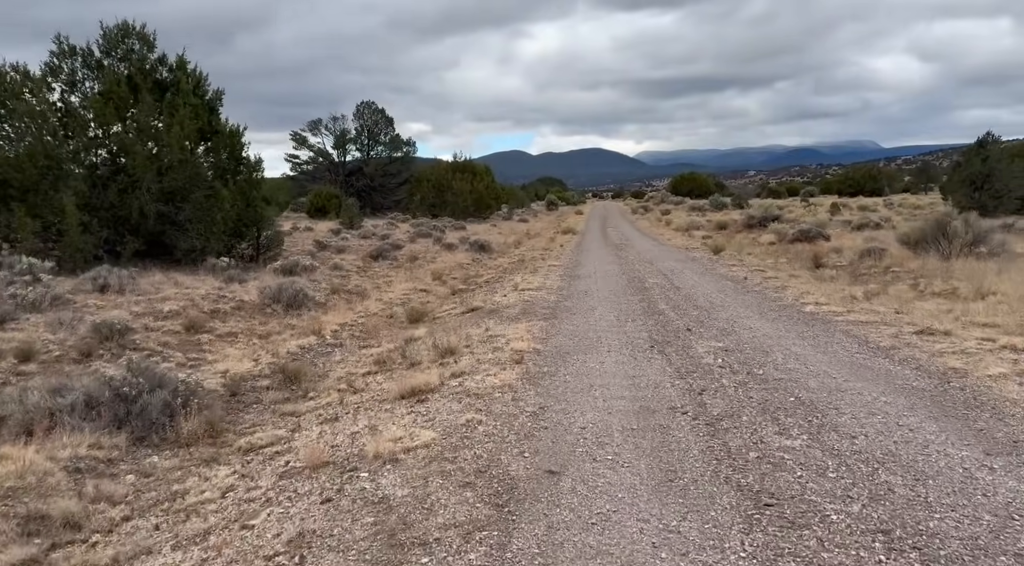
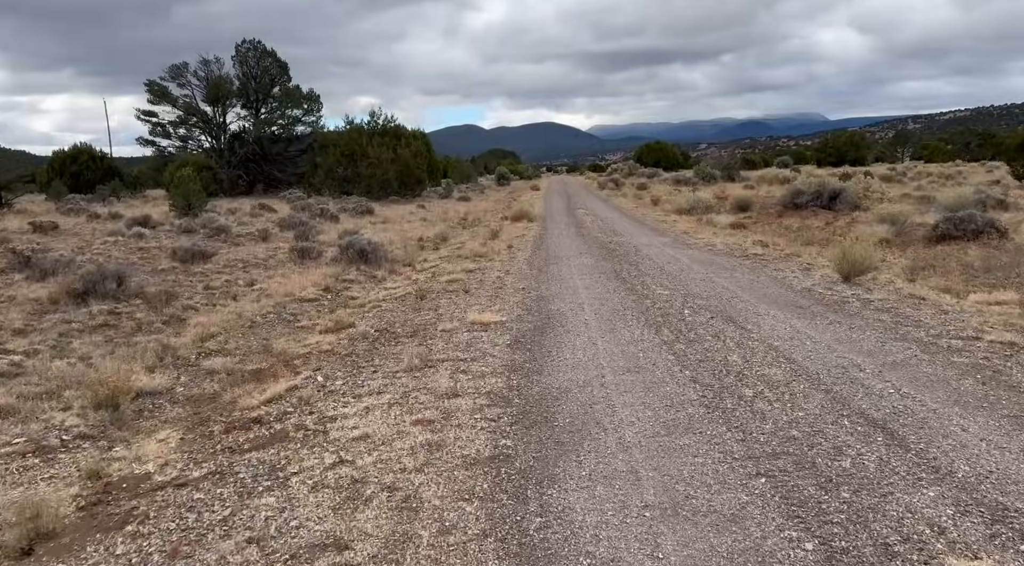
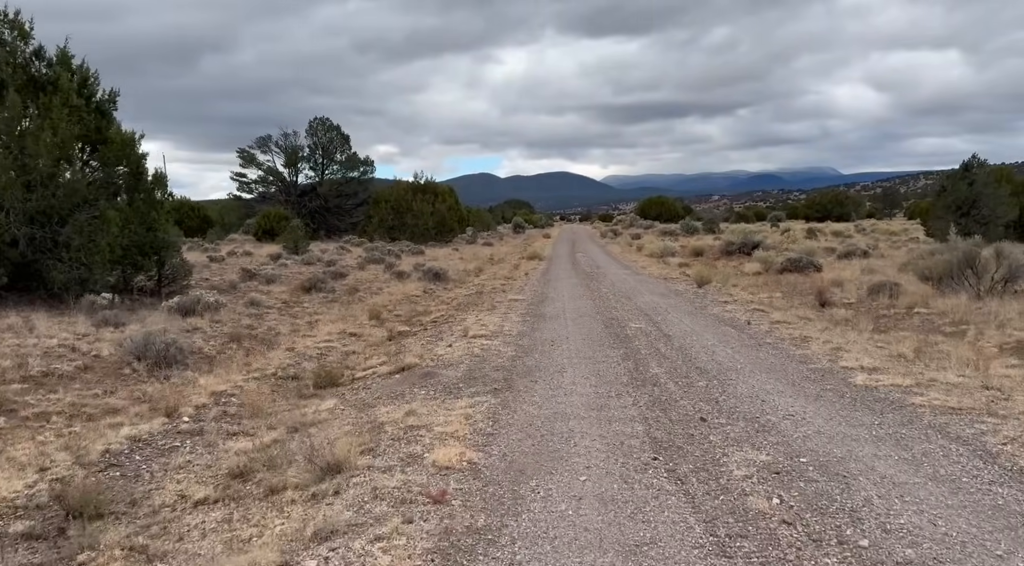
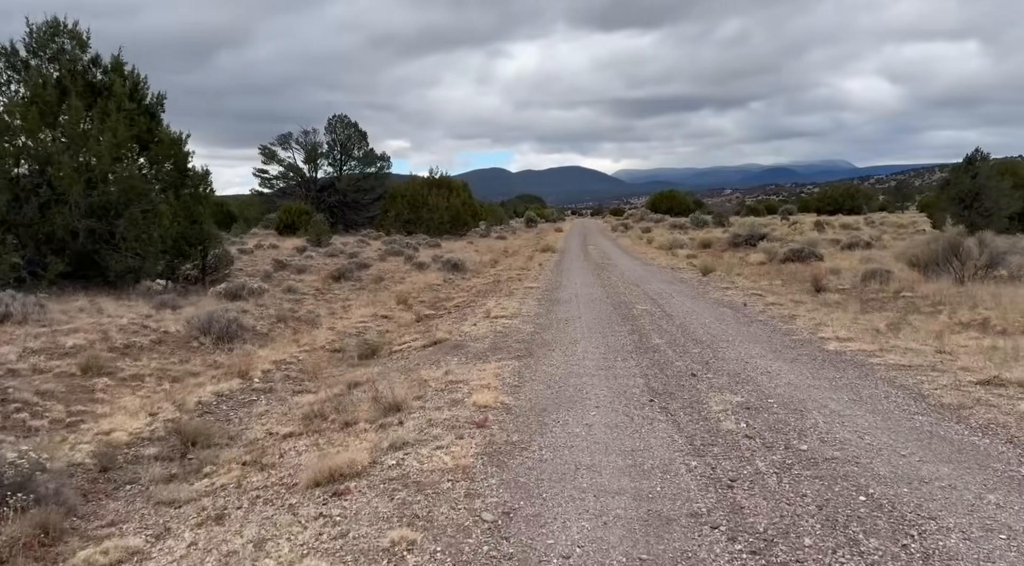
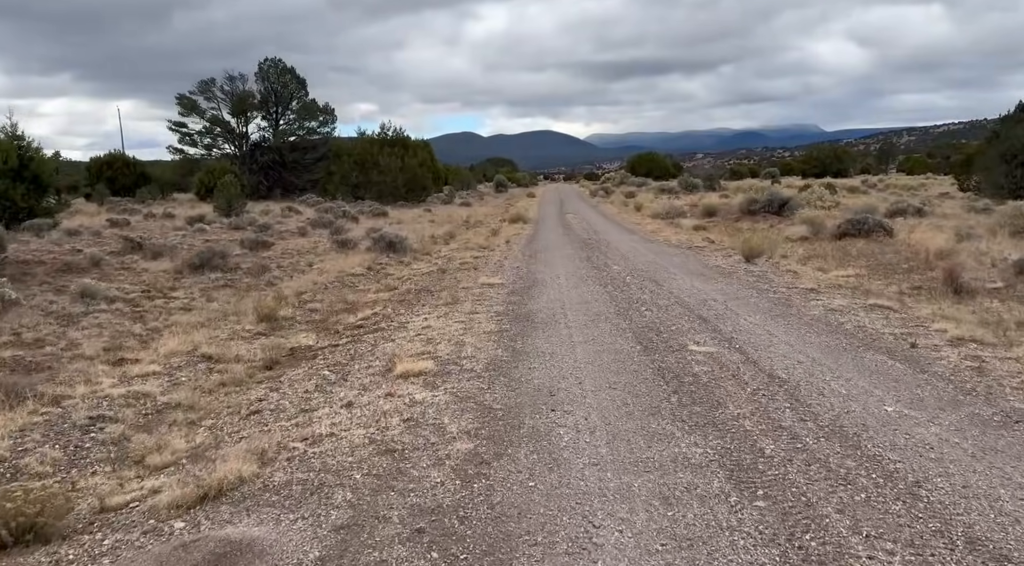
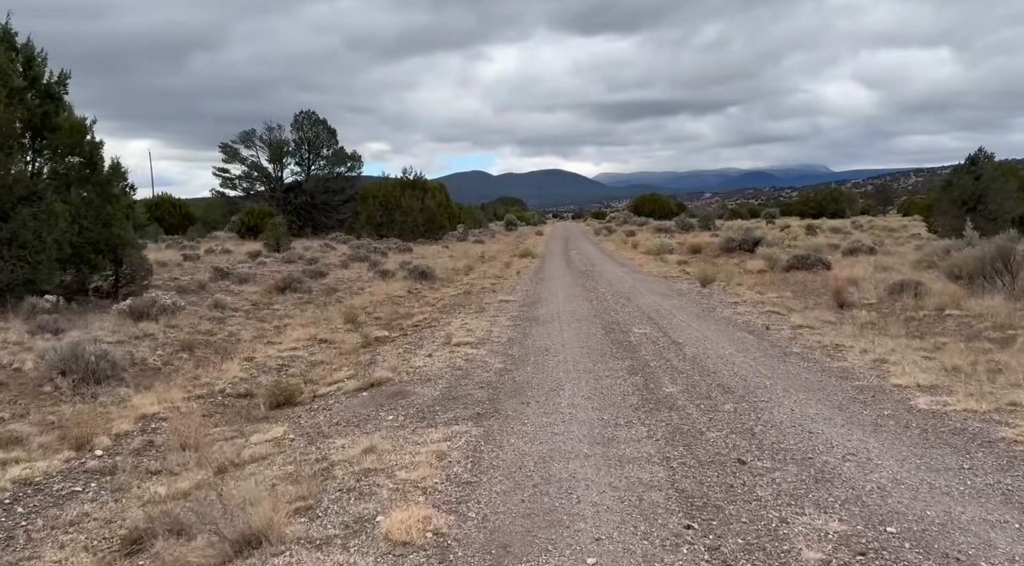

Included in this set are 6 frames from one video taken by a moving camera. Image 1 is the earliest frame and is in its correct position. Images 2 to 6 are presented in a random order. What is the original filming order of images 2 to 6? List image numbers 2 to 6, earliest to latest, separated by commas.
4, 3, 6, 5, 2
